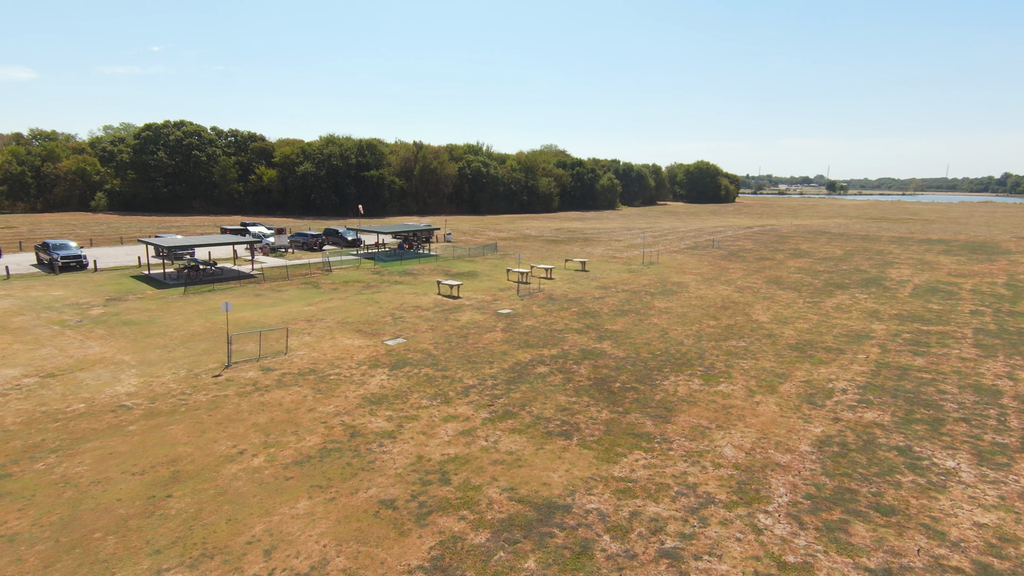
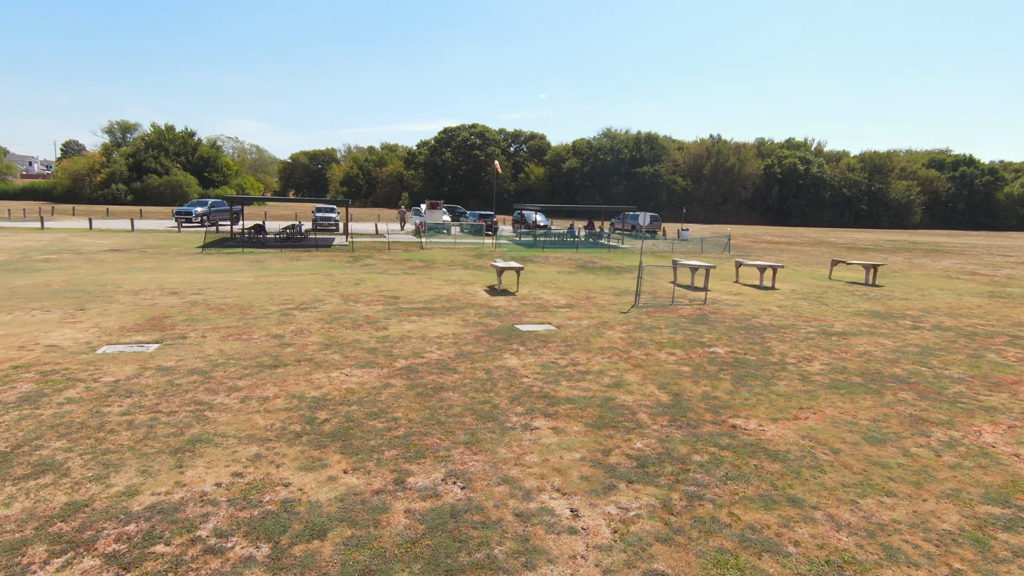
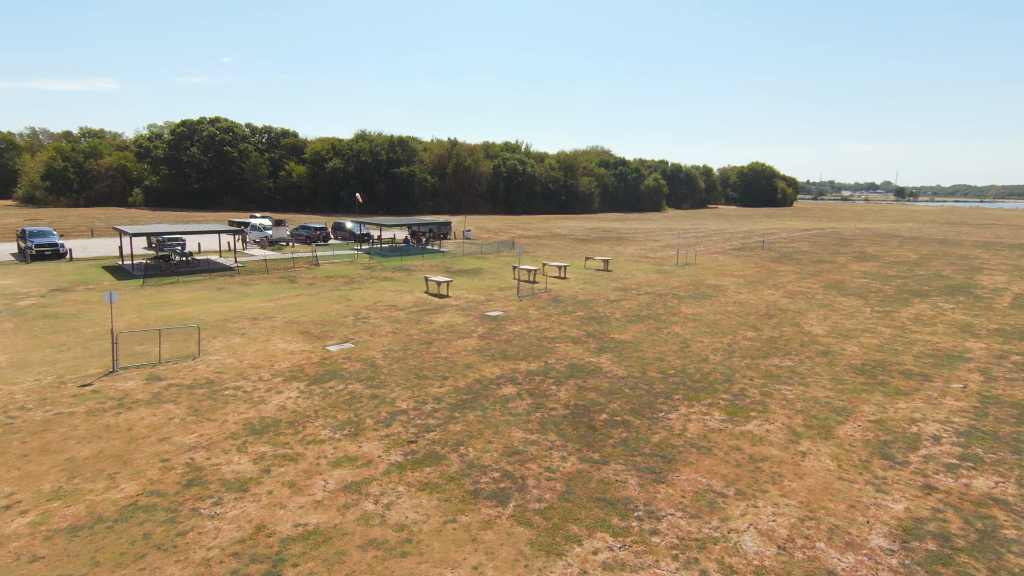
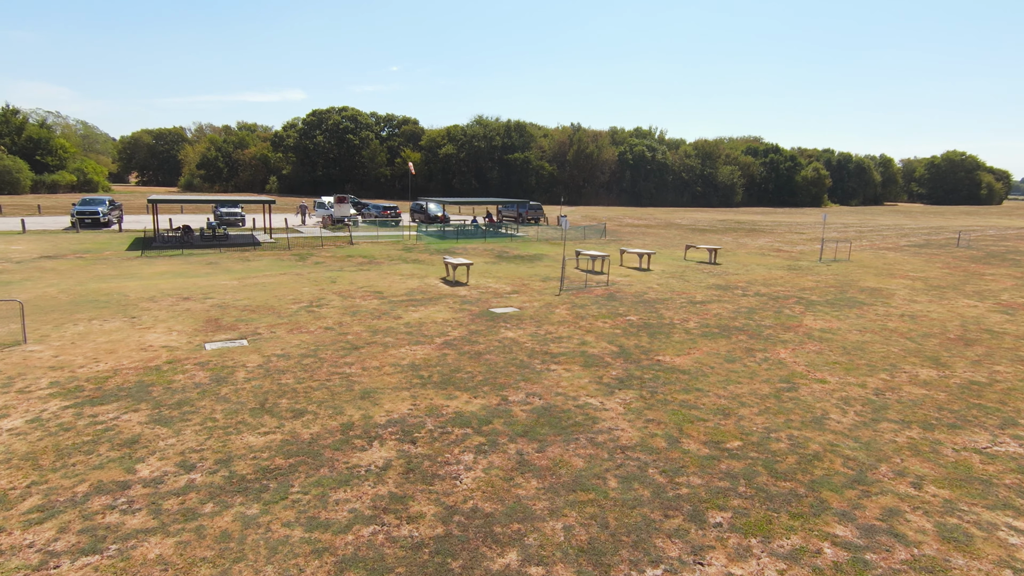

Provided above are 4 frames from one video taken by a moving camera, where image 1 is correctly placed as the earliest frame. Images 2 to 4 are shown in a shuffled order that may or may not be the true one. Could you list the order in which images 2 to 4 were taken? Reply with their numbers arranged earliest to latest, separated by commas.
3, 4, 2
